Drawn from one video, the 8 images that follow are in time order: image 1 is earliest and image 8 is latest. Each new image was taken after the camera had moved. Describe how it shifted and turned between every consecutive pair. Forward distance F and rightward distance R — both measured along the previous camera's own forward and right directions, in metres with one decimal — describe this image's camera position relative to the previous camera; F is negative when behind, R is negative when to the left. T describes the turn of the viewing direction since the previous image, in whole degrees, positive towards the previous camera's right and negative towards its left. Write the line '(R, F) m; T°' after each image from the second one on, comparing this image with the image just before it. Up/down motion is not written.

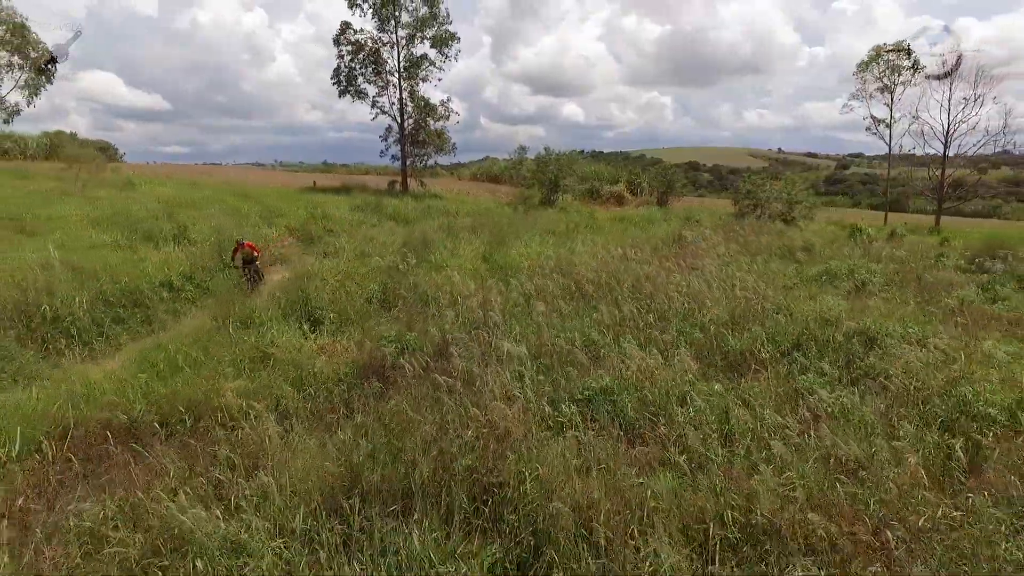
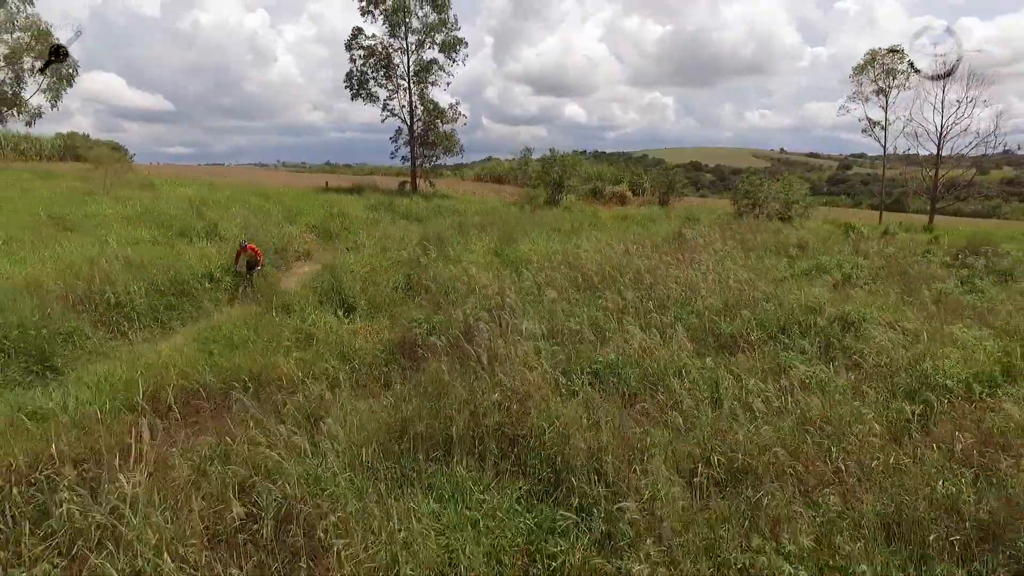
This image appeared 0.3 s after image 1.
(-0.1, -0.6) m; 0°
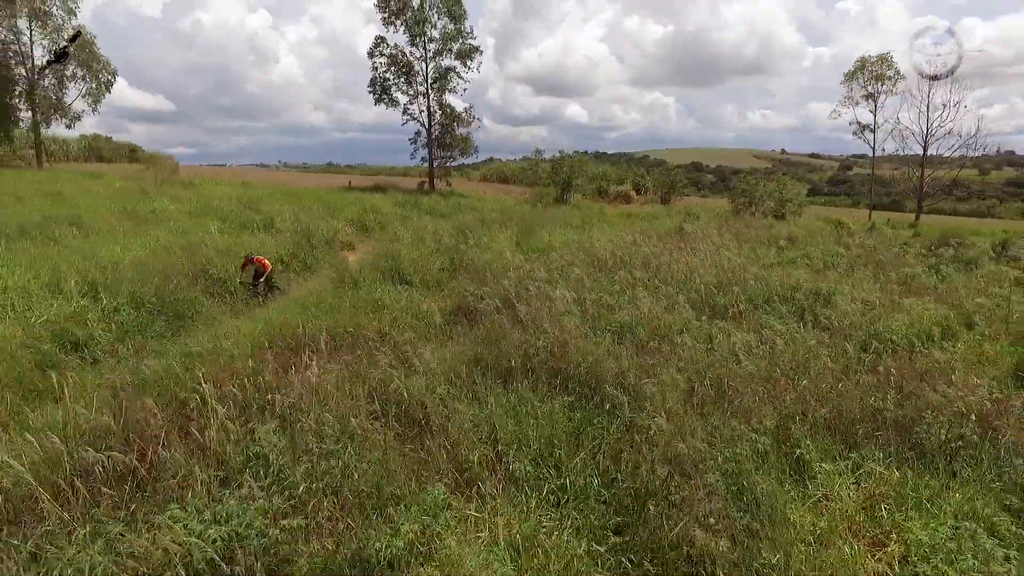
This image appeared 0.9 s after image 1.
(-0.4, -1.3) m; 0°
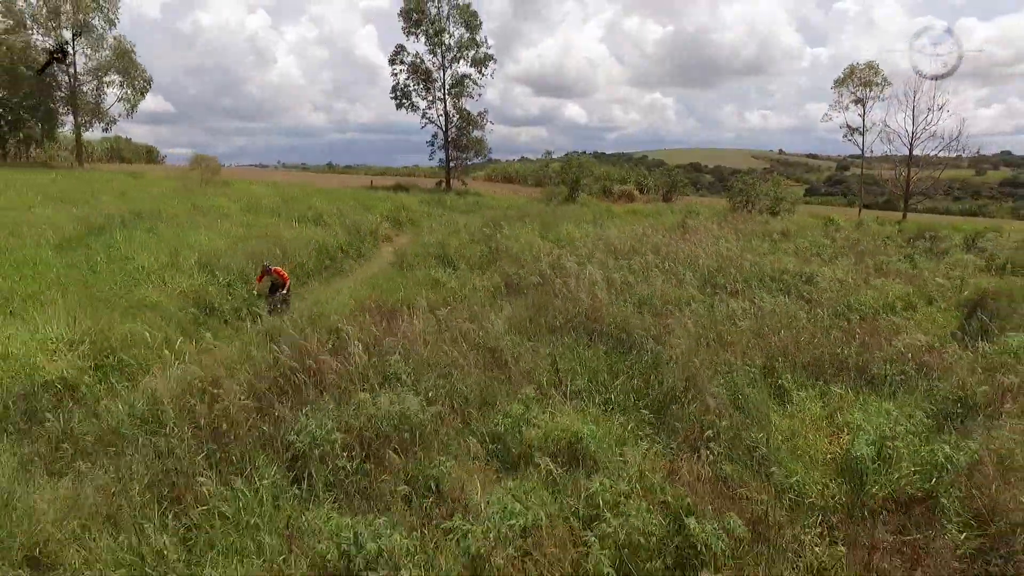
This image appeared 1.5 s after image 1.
(-0.5, -1.4) m; 0°
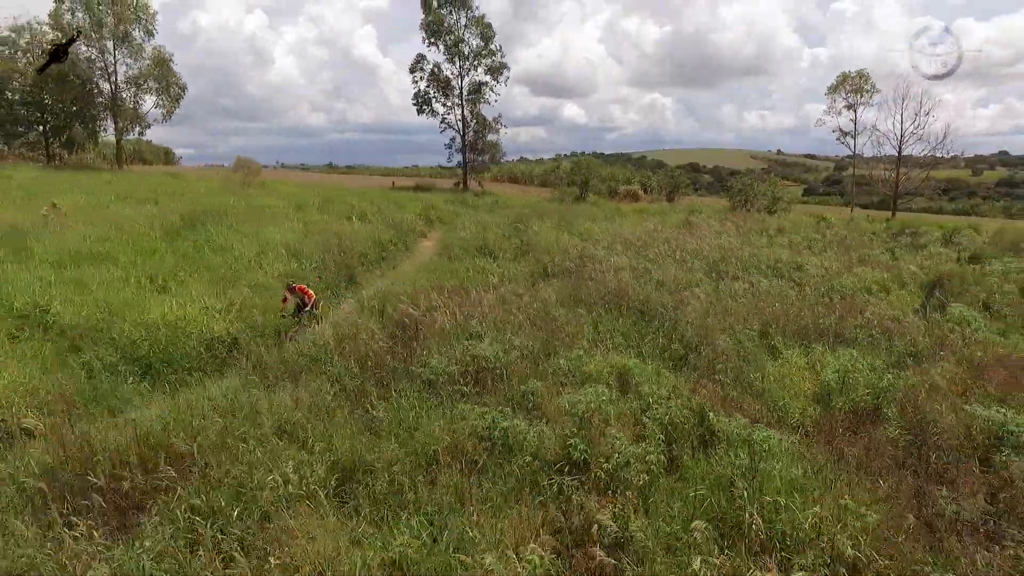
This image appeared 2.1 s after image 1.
(-0.6, -1.4) m; 0°
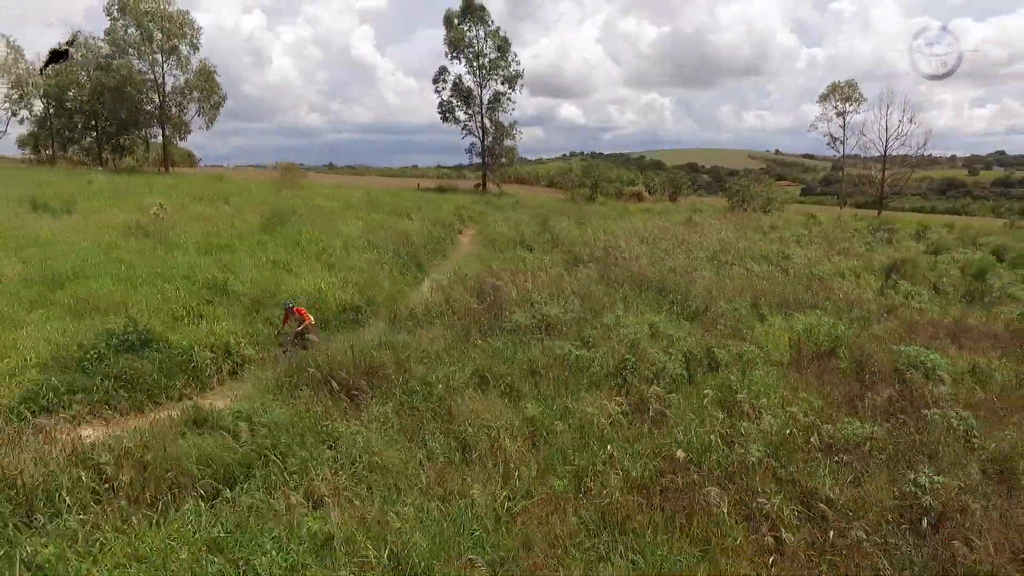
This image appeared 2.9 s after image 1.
(-0.7, -2.0) m; 0°
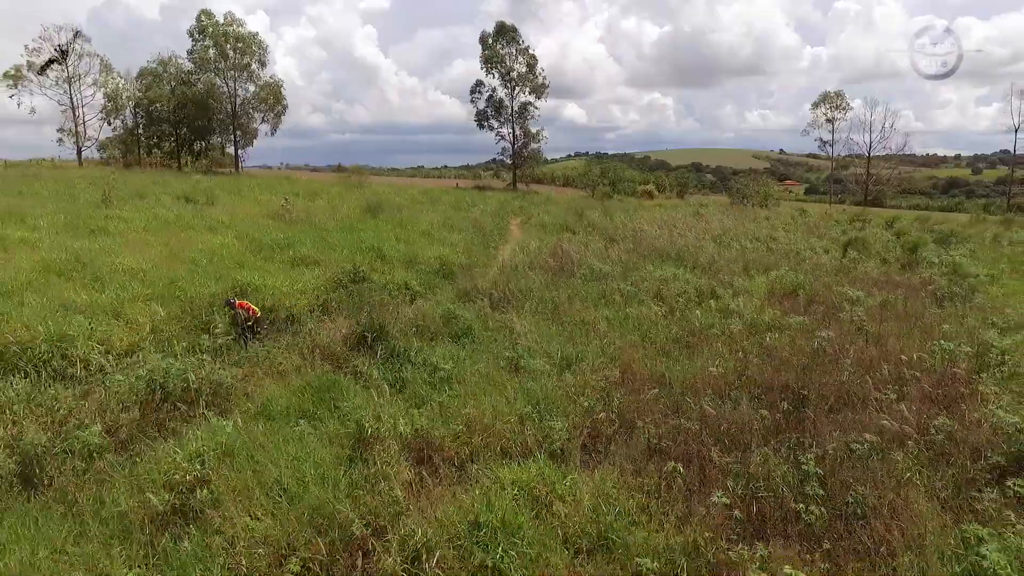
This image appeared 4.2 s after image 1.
(-1.1, -3.5) m; 0°
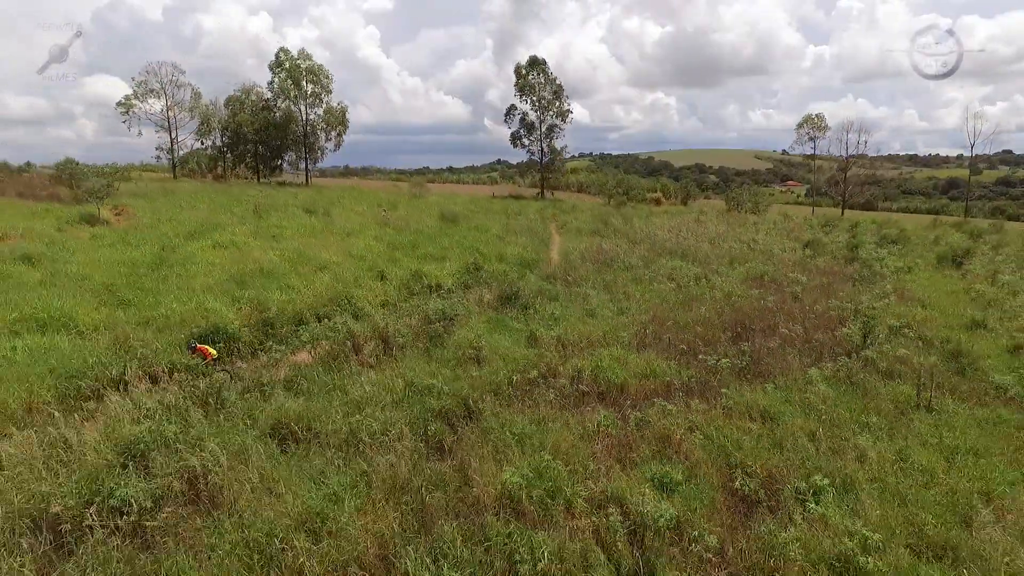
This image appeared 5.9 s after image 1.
(-1.4, -5.1) m; 0°
